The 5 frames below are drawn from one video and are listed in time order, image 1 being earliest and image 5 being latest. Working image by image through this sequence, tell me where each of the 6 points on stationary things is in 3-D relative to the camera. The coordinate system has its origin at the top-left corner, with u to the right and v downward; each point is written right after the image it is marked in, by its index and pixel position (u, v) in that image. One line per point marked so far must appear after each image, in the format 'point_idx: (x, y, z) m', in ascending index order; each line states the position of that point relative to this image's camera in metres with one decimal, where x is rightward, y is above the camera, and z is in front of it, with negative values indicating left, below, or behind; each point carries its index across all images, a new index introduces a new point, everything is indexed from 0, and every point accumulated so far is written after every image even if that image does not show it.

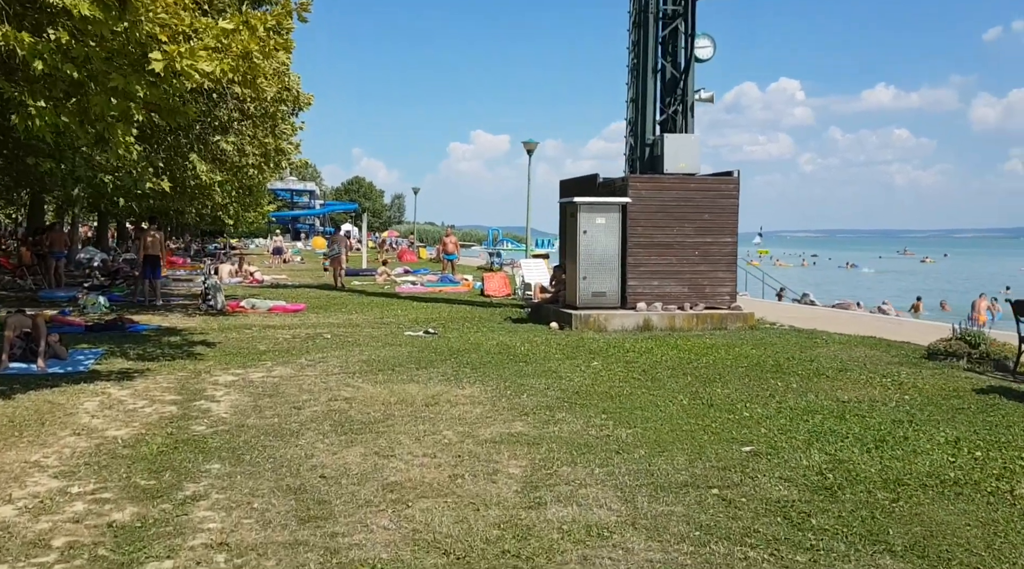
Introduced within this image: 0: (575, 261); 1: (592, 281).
0: (+1.0, +0.4, +14.8) m
1: (+1.3, +0.1, +14.8) m
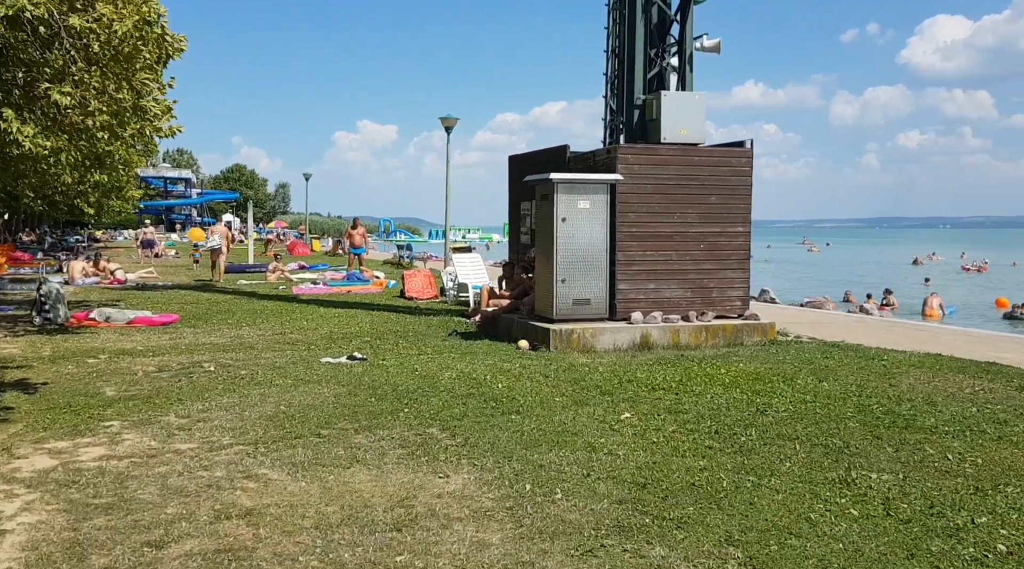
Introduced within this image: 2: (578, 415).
0: (+0.5, +0.3, +11.1) m
1: (+0.7, 0.0, +11.1) m
2: (+0.5, -1.1, +7.4) m
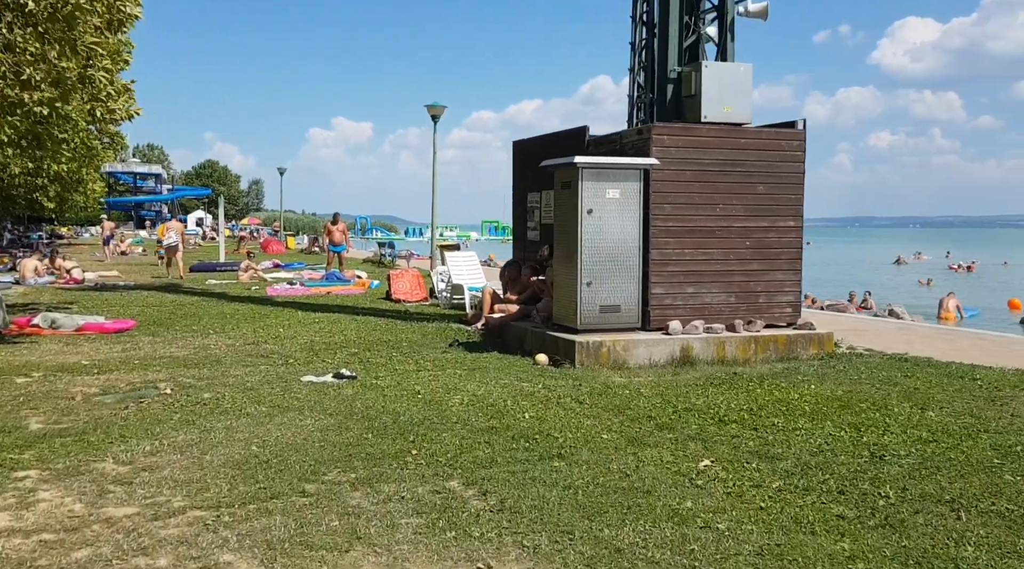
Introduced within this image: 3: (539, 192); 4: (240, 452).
0: (+0.6, +0.3, +9.4) m
1: (+0.9, 0.0, +9.4) m
2: (+0.8, -1.1, +5.7) m
3: (+0.4, +1.3, +12.5) m
4: (-1.9, -1.2, +6.5) m
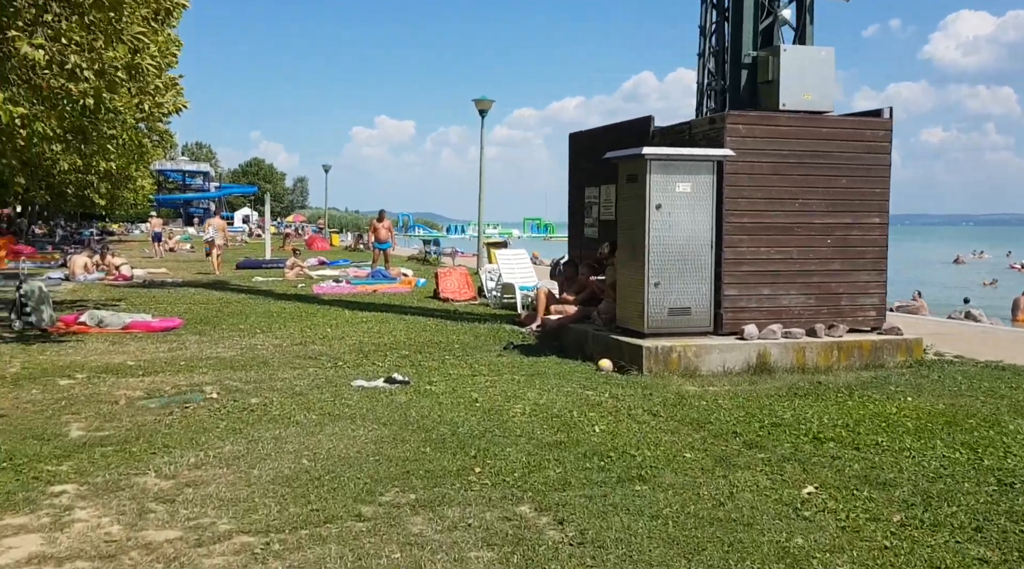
0: (+1.2, +0.3, +8.8) m
1: (+1.5, -0.1, +8.8) m
2: (+1.2, -1.1, +5.1) m
3: (+1.1, +1.3, +11.9) m
4: (-1.5, -1.2, +6.0) m
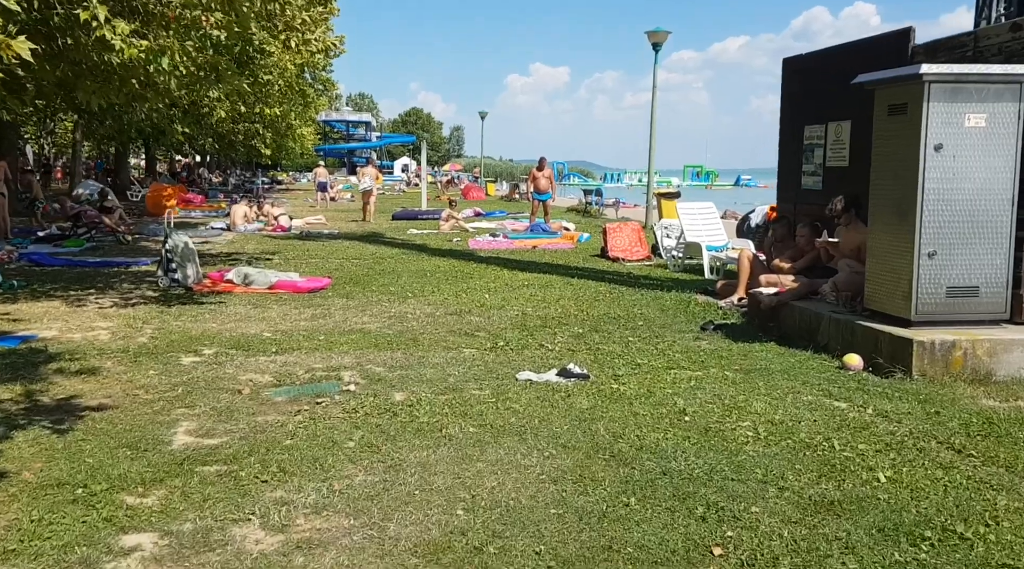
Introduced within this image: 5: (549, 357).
0: (+2.8, +0.5, +6.4) m
1: (+3.1, +0.1, +6.4) m
2: (+2.2, -1.1, +2.9) m
3: (+3.2, +1.6, +9.4) m
4: (-0.3, -1.1, +4.2) m
5: (+0.3, -0.6, +7.9) m
